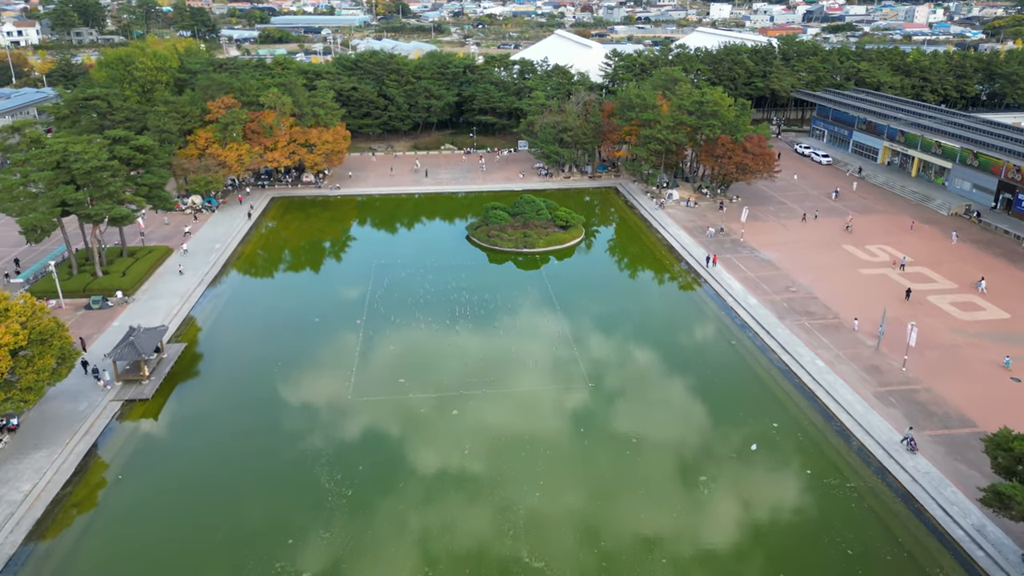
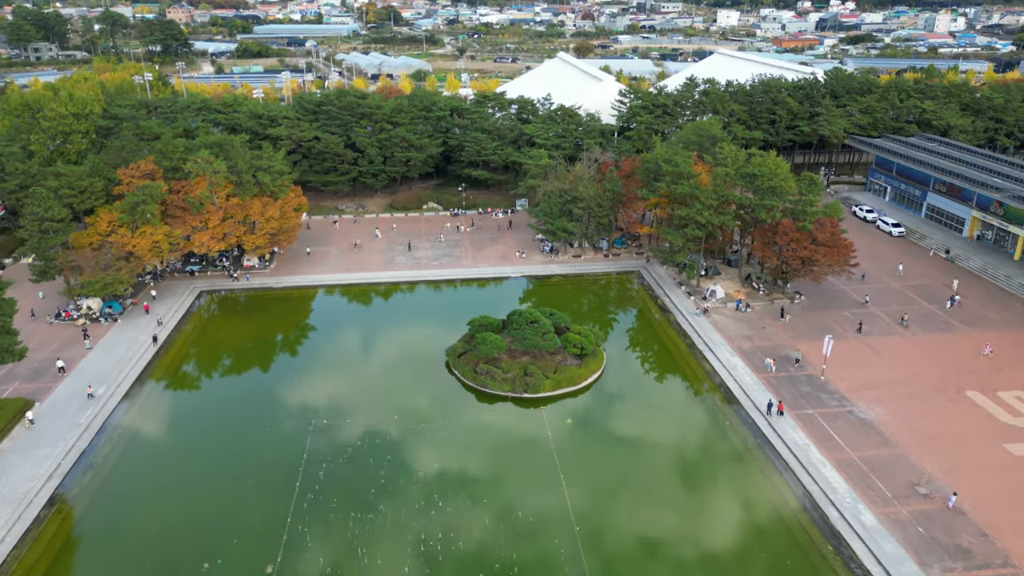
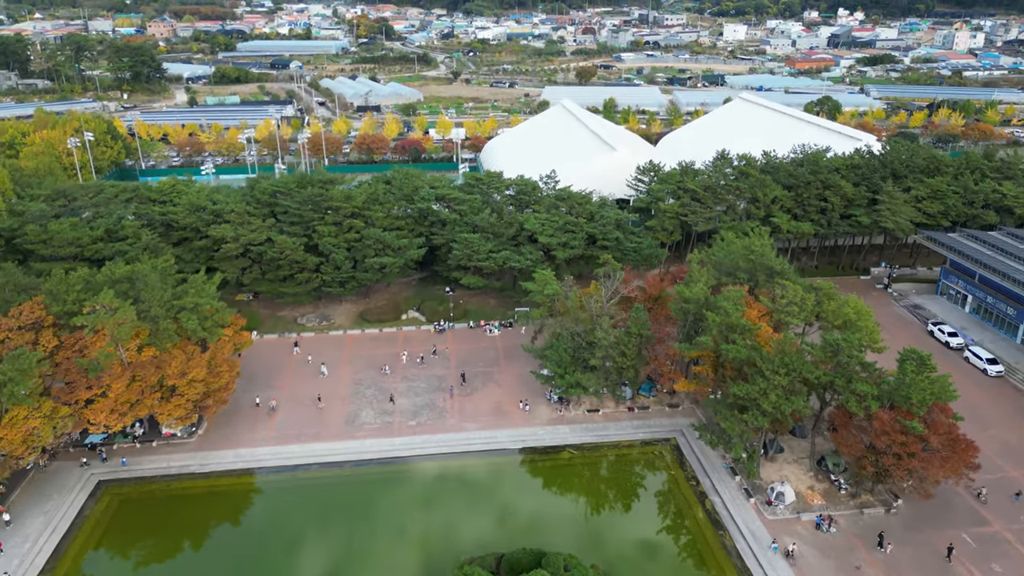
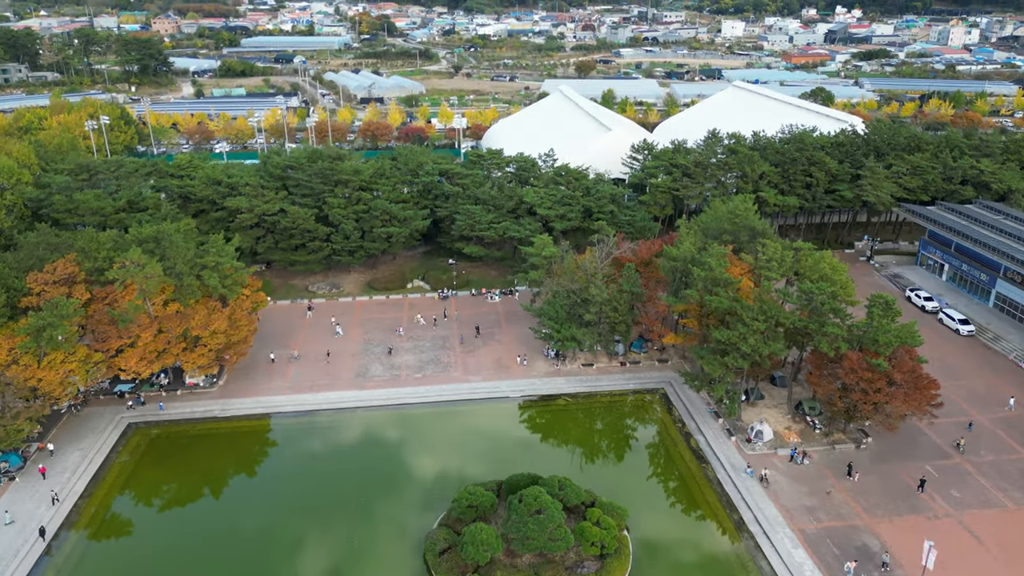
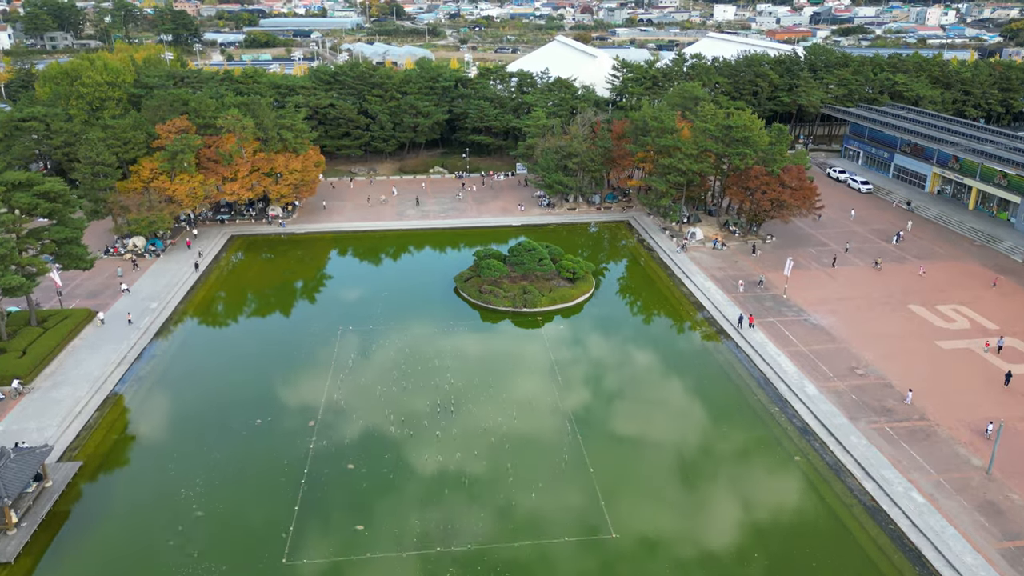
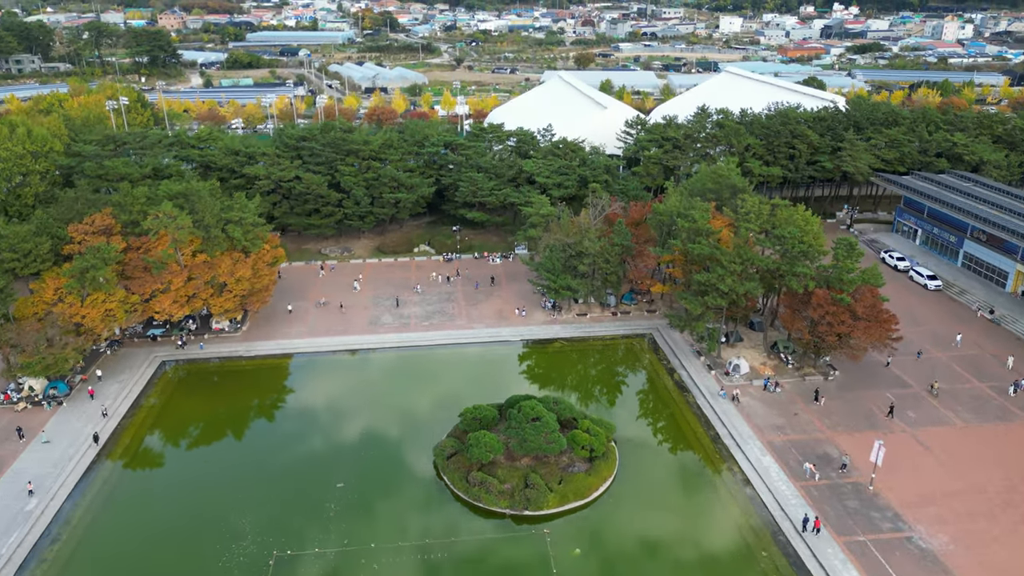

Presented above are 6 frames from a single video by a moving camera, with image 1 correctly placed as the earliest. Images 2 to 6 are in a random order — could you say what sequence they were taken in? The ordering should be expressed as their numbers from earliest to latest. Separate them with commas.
5, 2, 6, 4, 3
